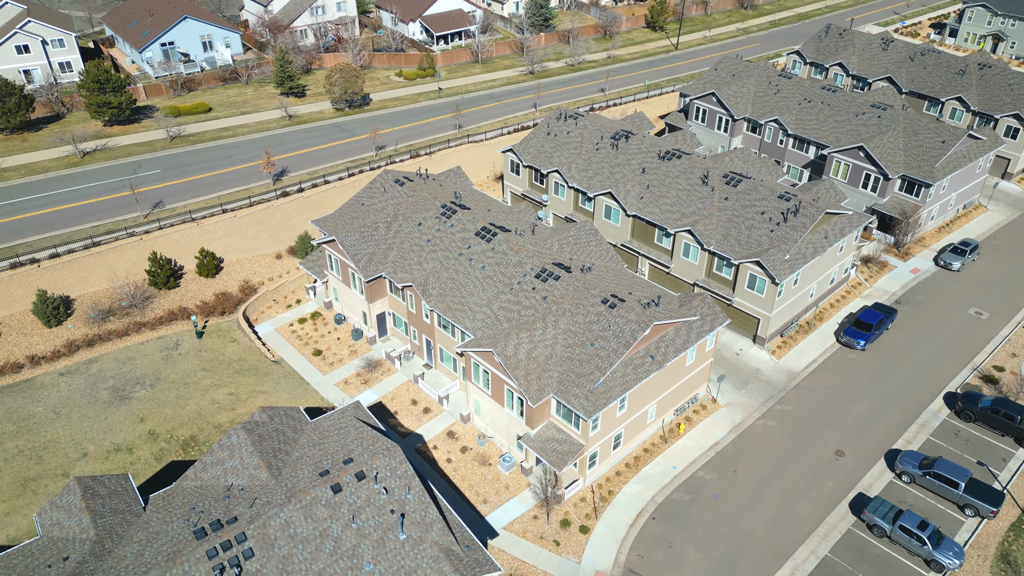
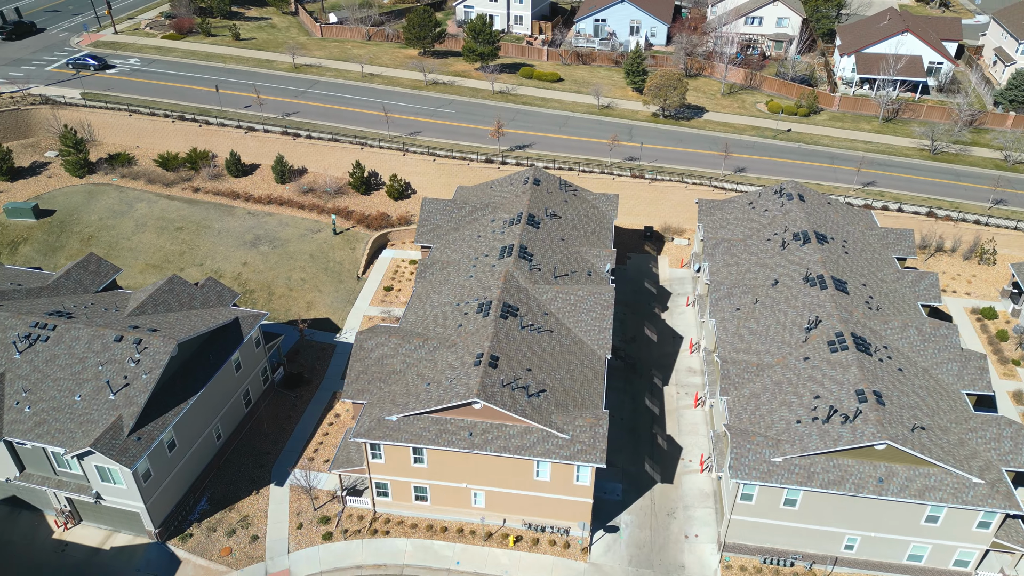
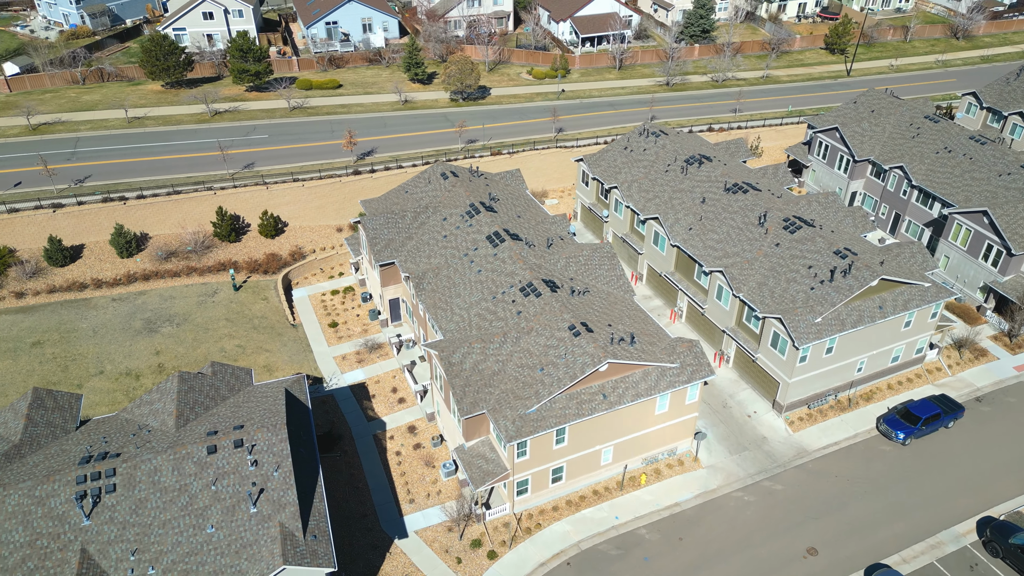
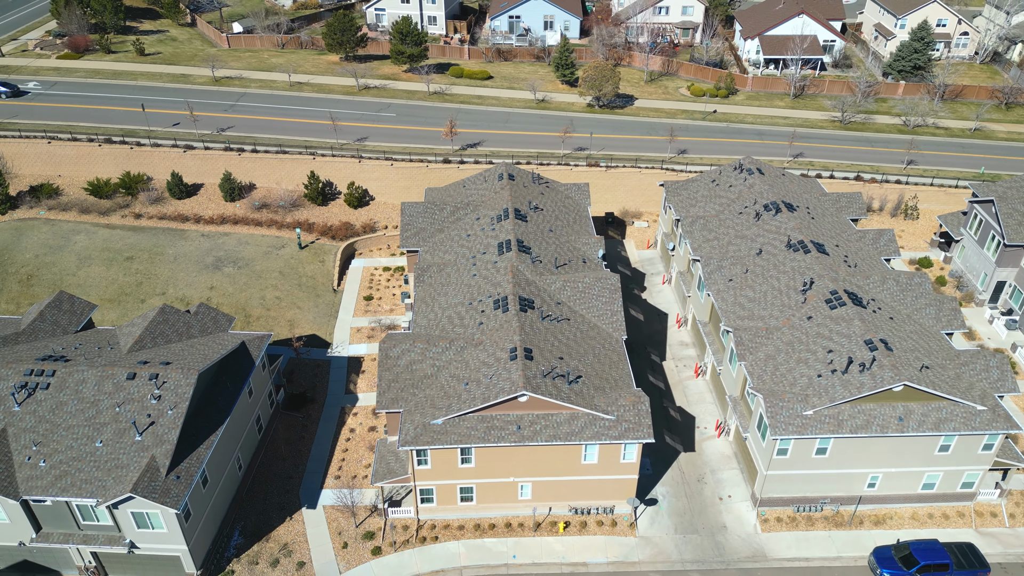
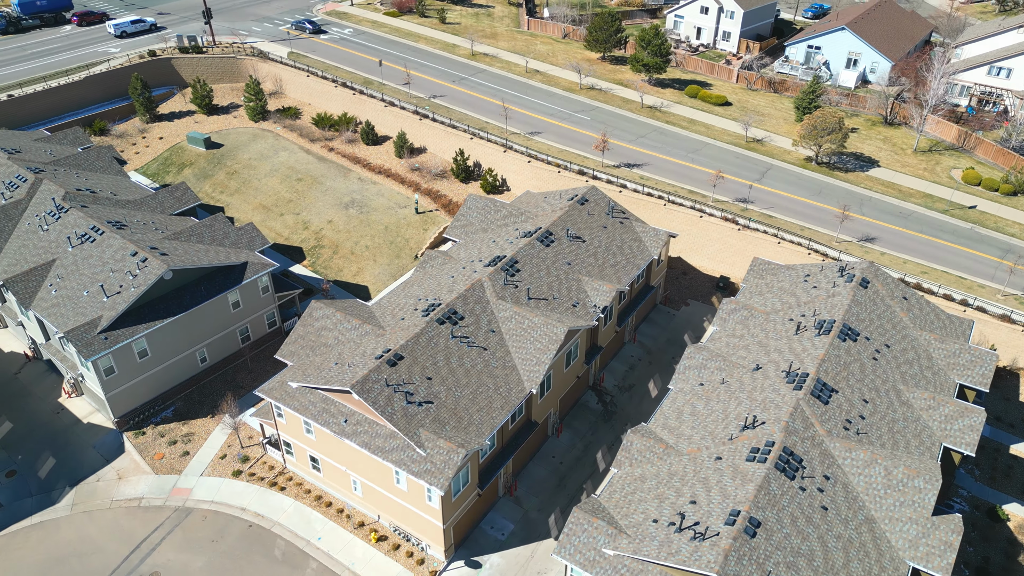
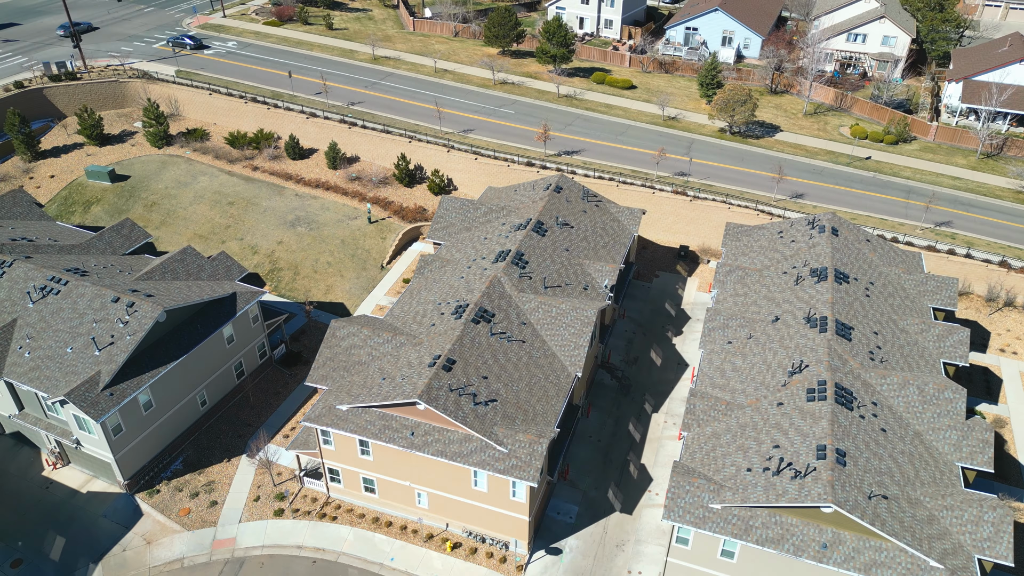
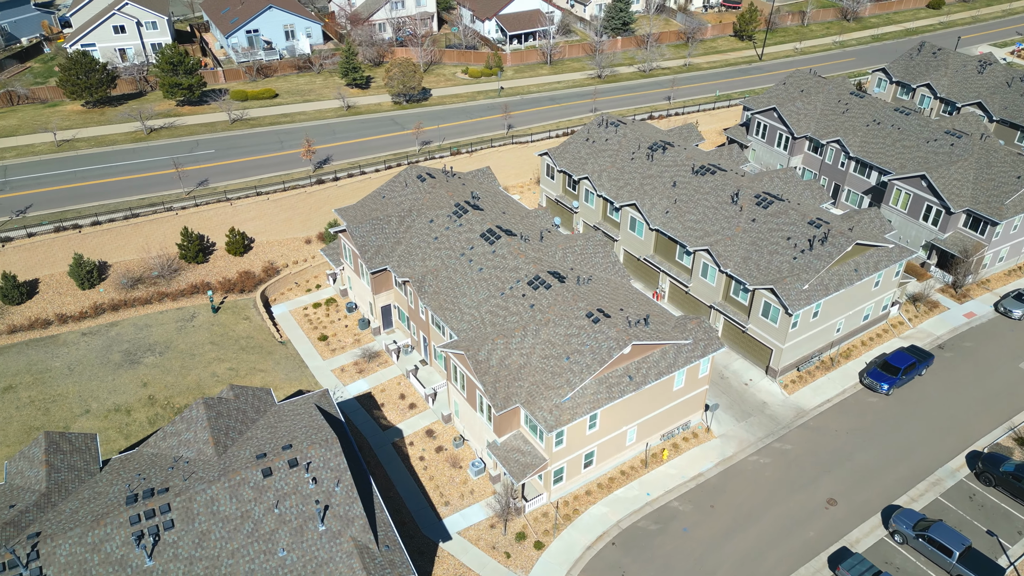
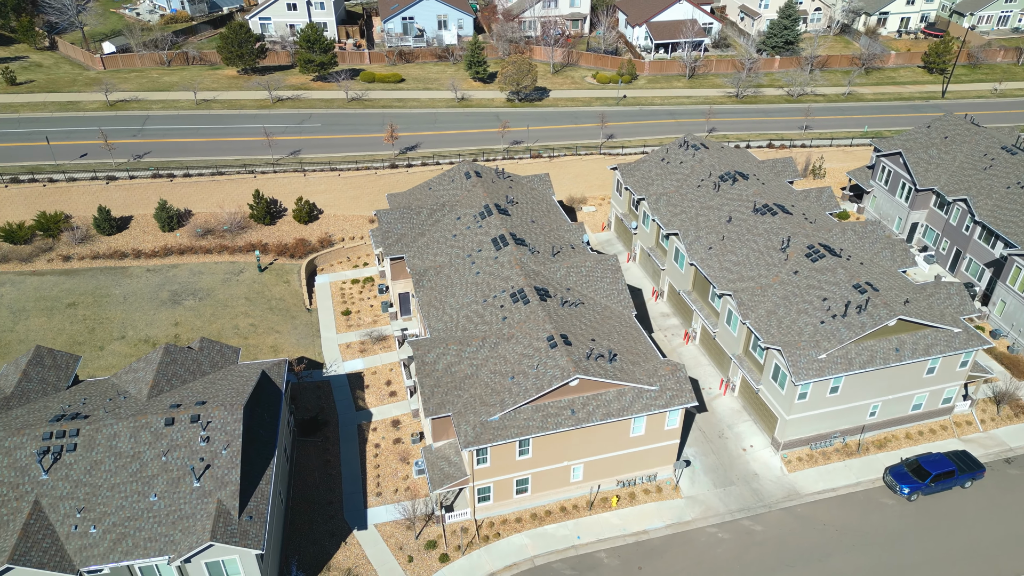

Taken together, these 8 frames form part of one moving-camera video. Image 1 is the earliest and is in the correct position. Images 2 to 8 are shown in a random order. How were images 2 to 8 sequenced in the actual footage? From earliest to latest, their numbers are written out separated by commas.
7, 3, 8, 4, 2, 6, 5
